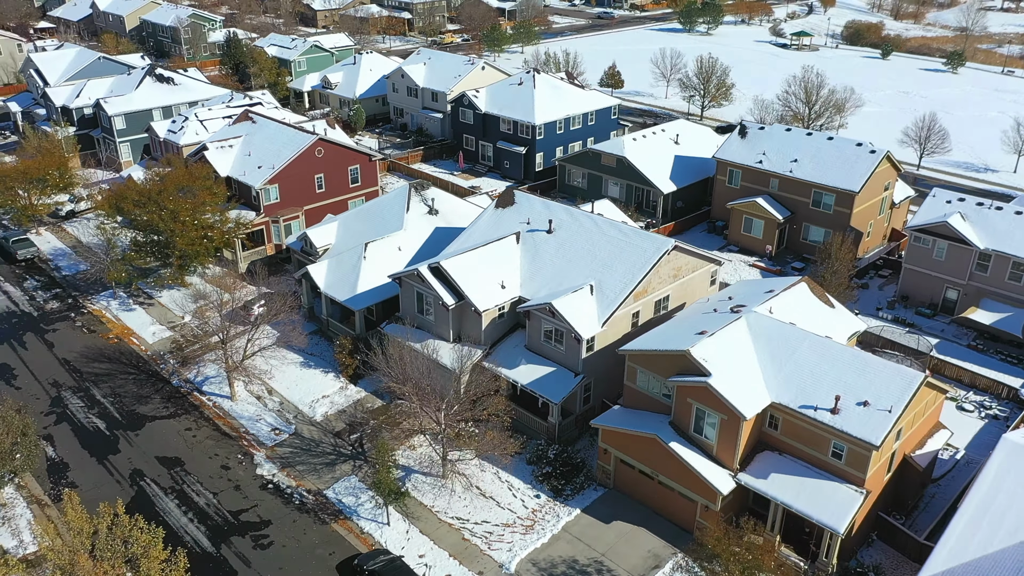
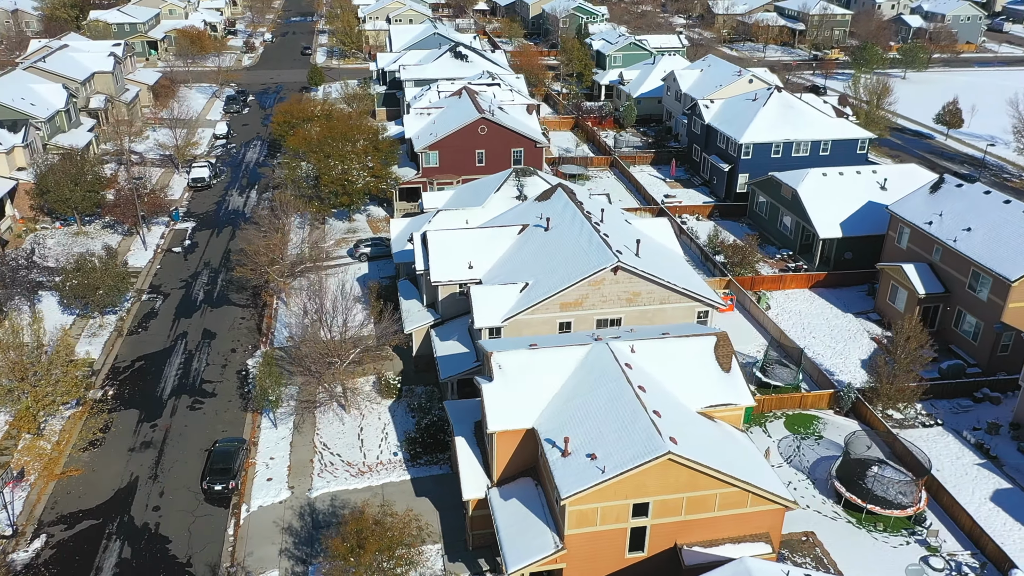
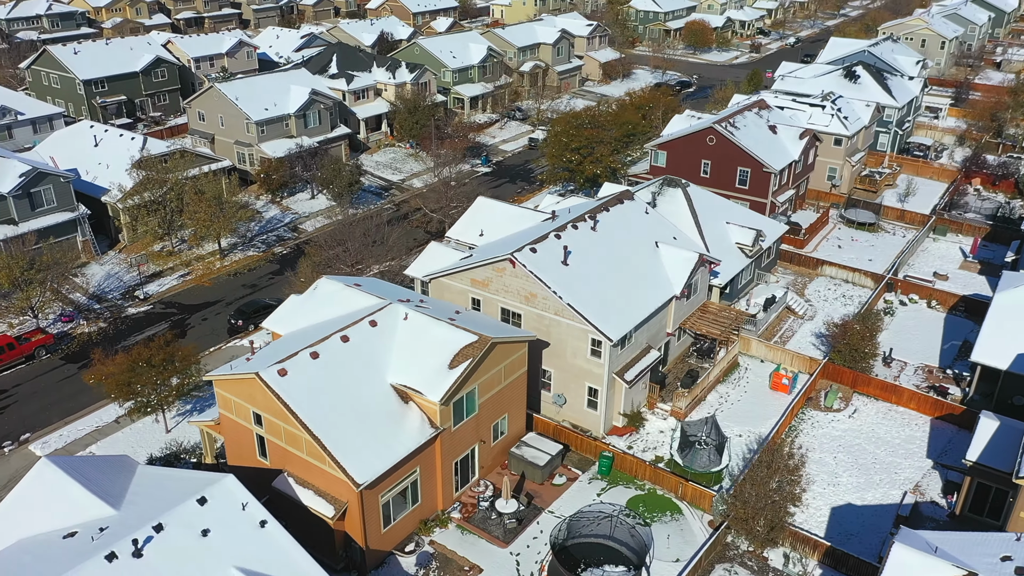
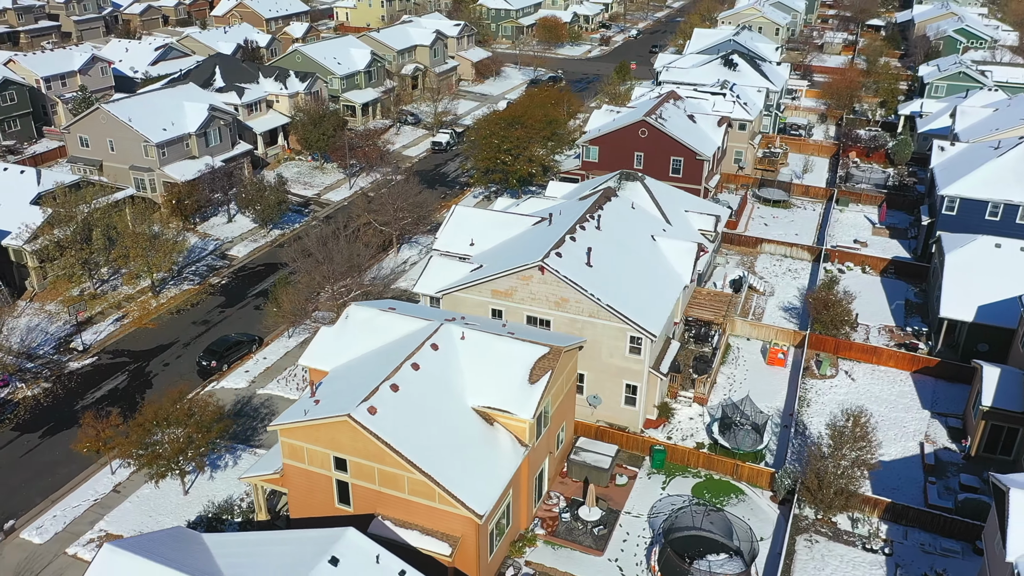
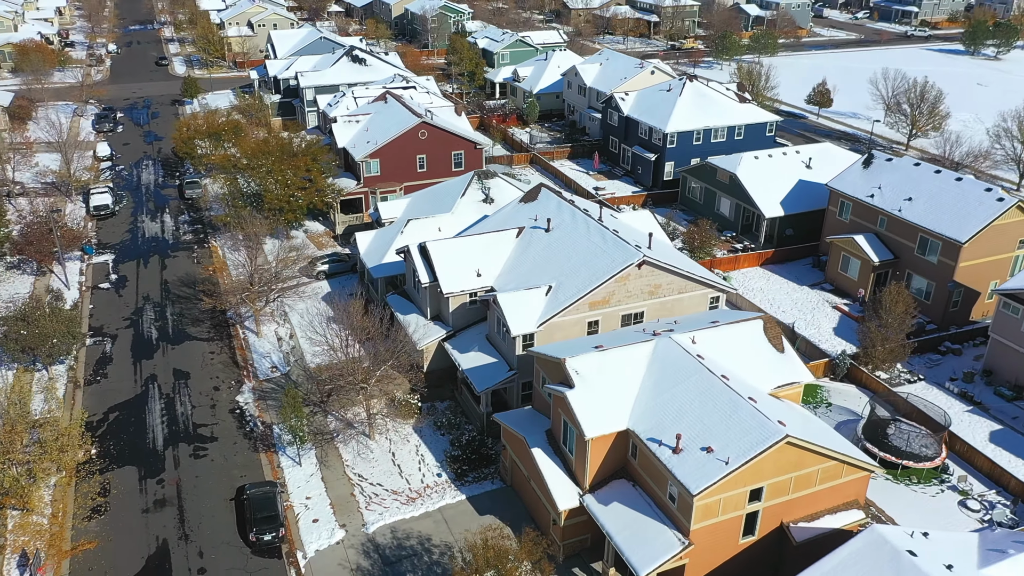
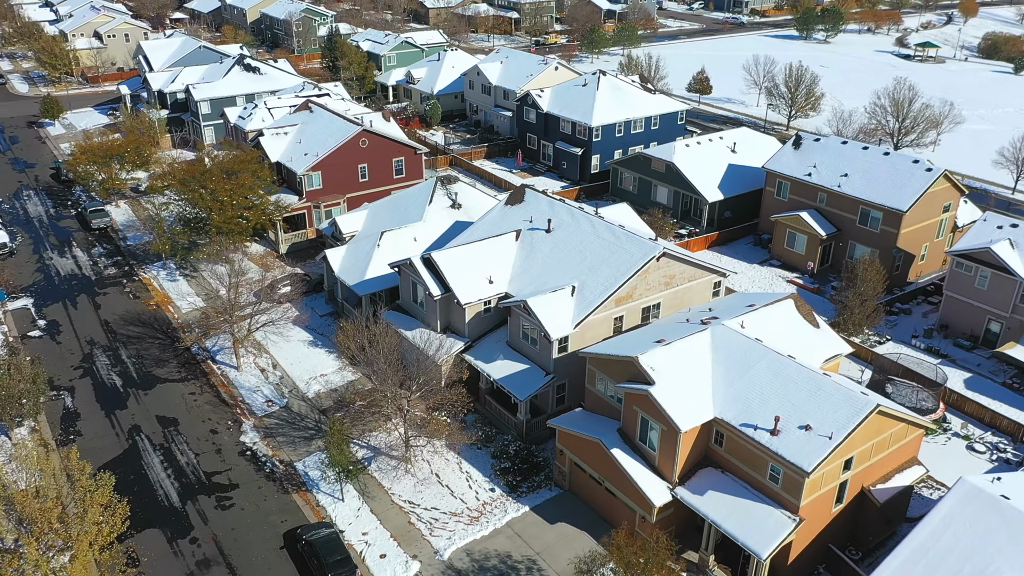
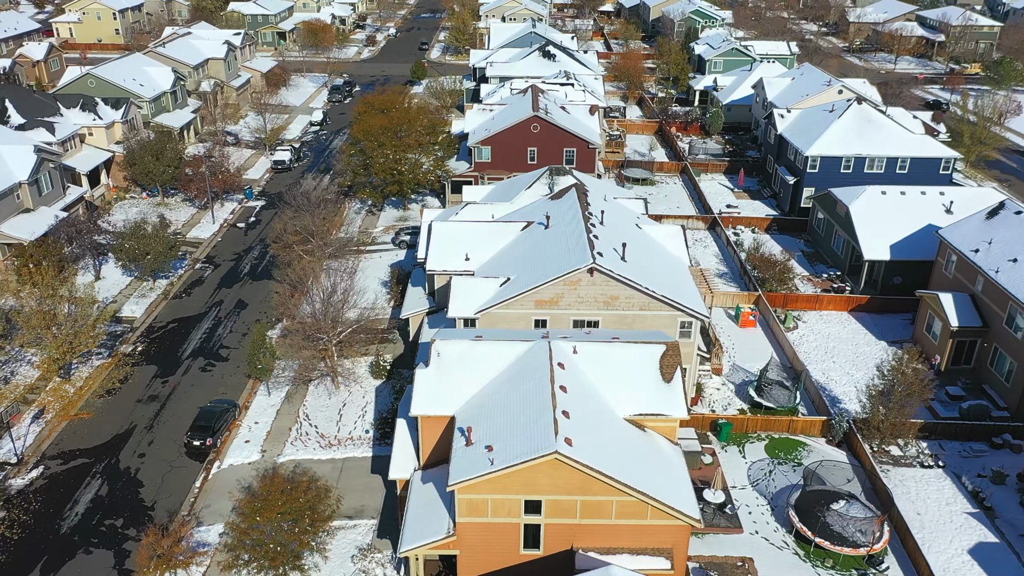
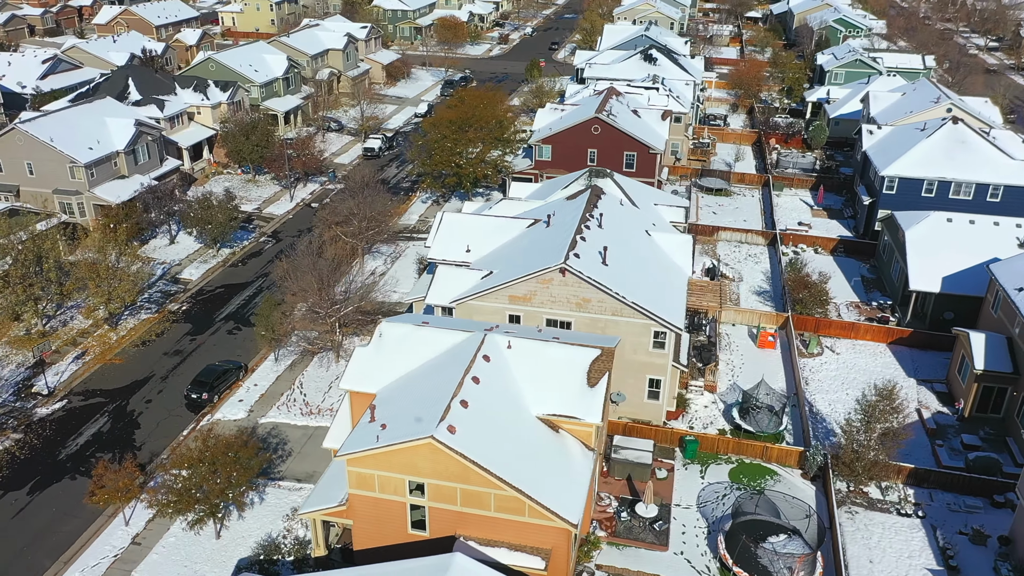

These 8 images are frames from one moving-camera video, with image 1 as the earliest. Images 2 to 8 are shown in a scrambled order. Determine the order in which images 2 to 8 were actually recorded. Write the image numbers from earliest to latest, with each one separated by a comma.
6, 5, 2, 7, 8, 4, 3
